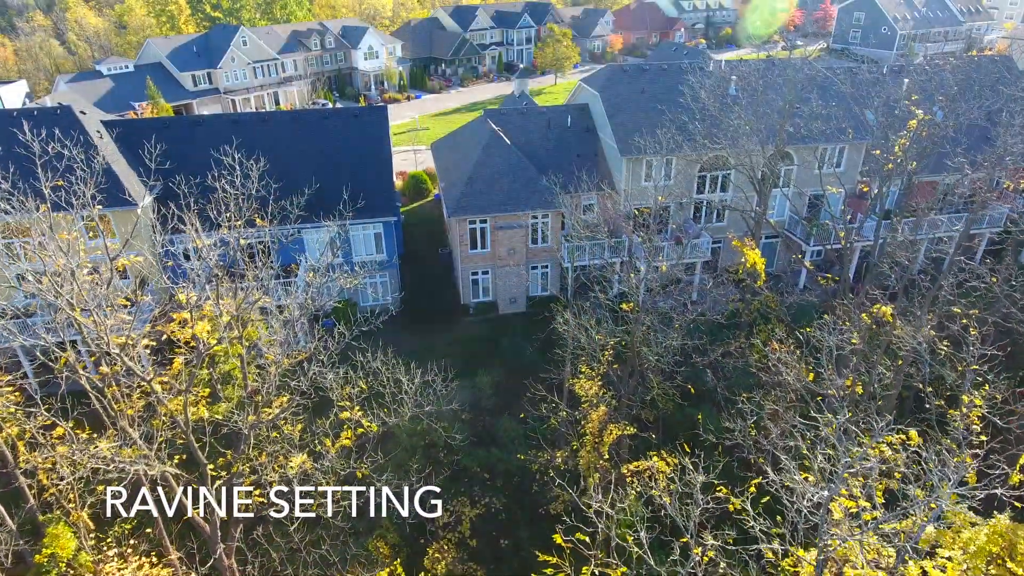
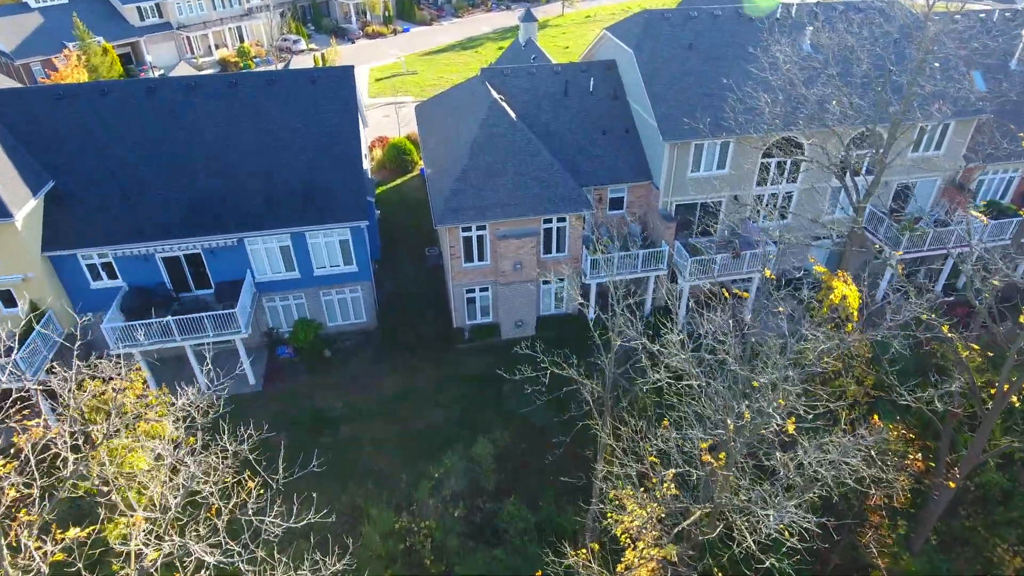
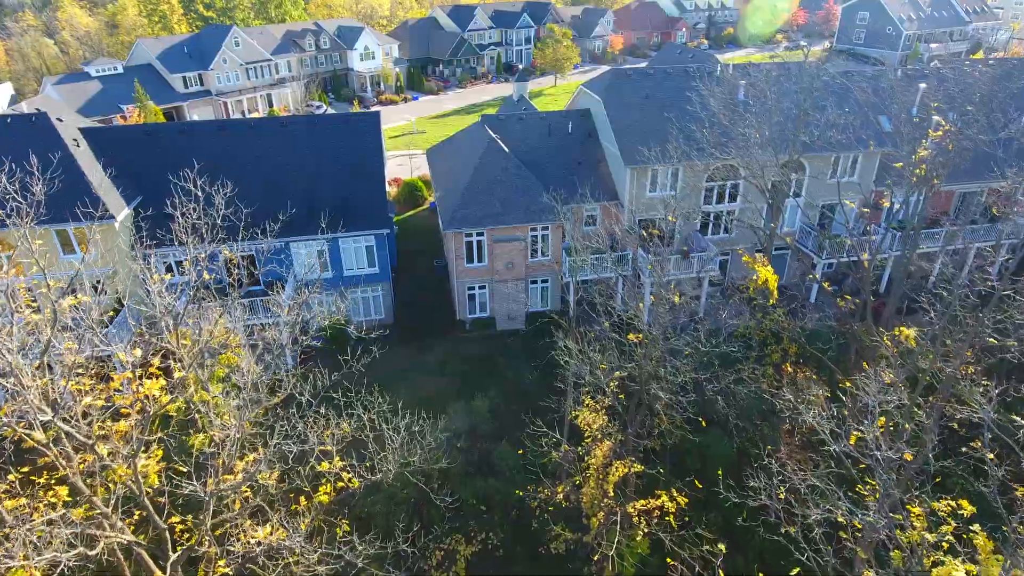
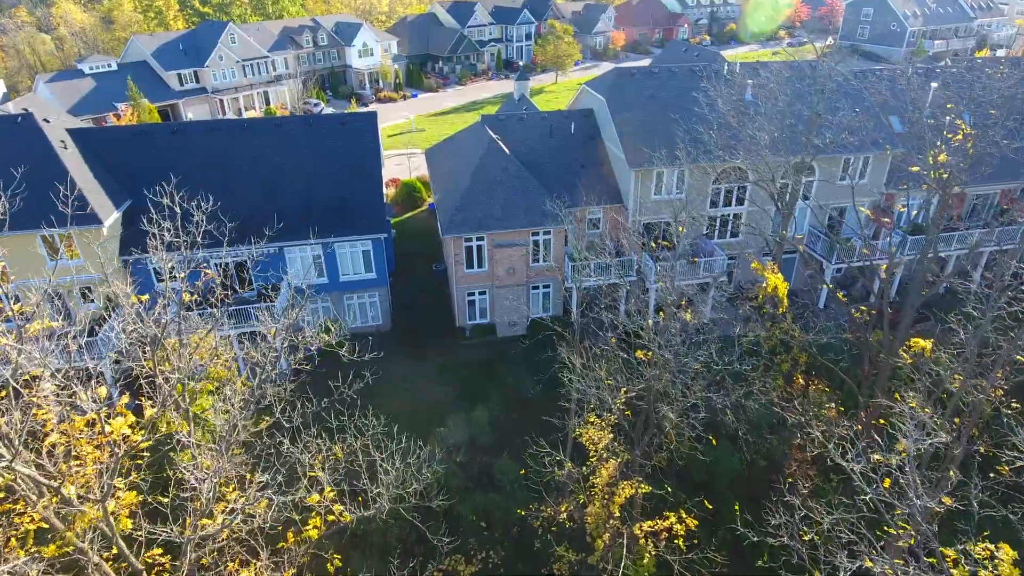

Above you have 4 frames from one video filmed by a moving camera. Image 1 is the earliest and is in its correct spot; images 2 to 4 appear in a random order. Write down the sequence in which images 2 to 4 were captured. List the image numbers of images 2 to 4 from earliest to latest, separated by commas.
3, 4, 2
